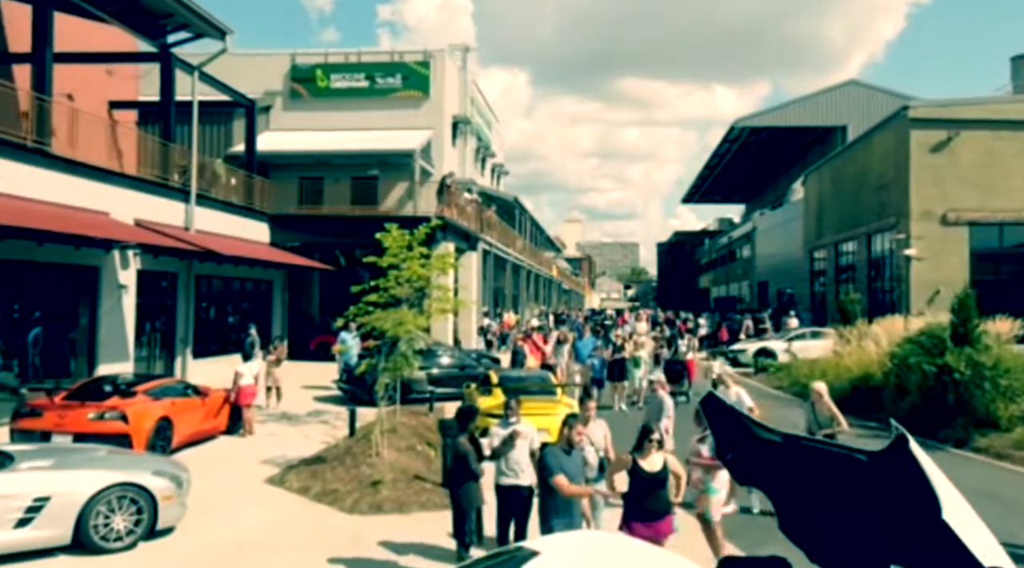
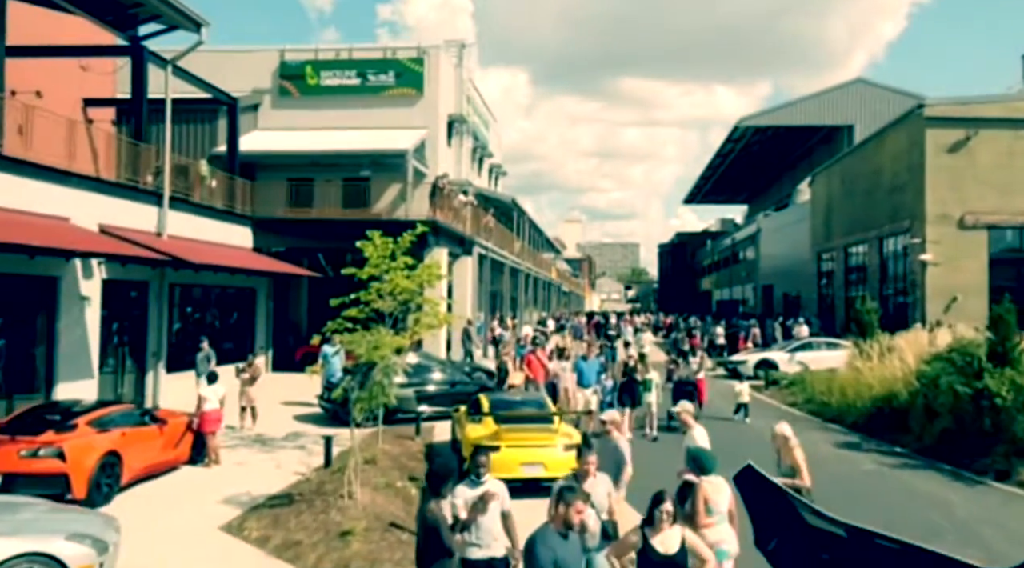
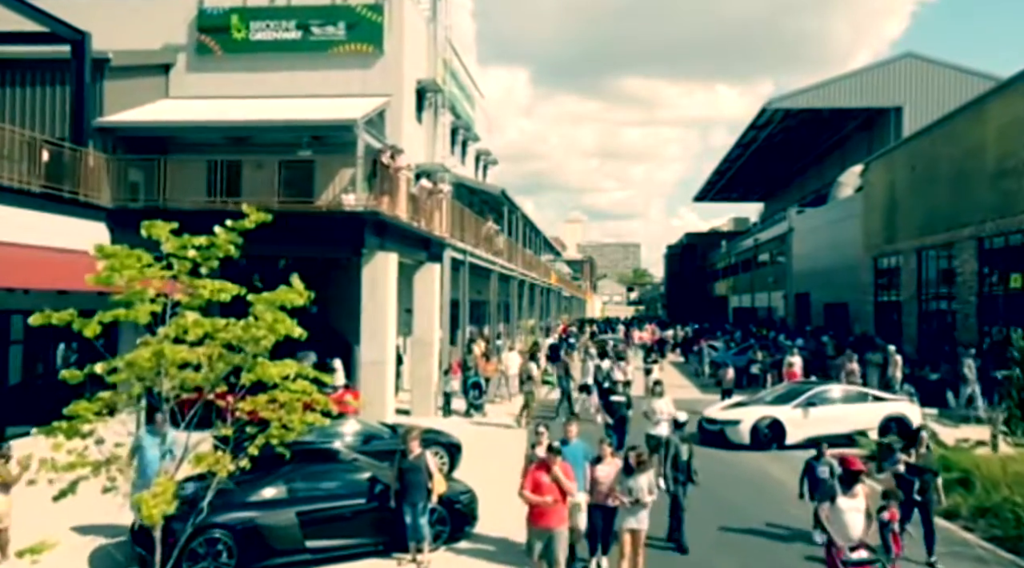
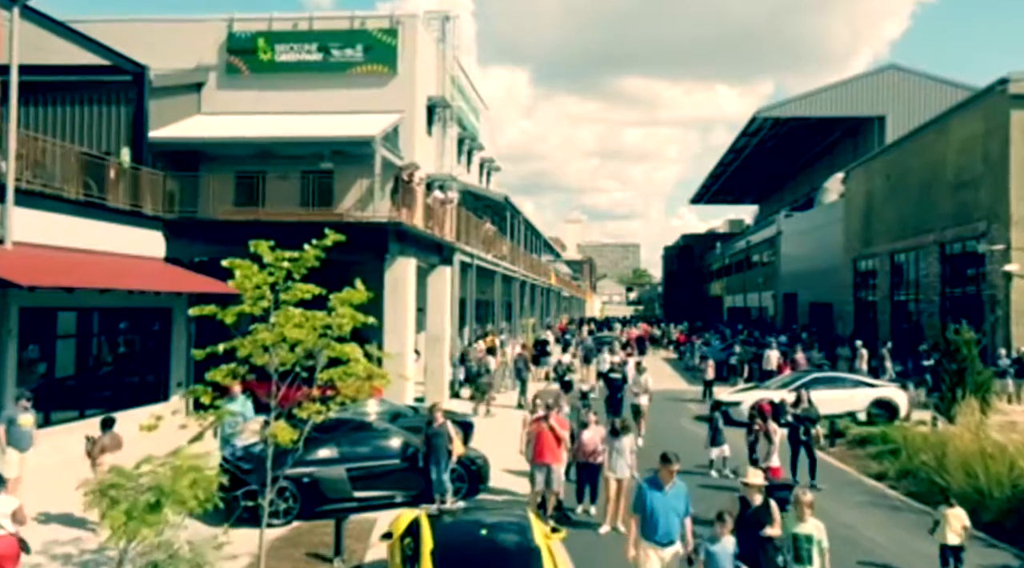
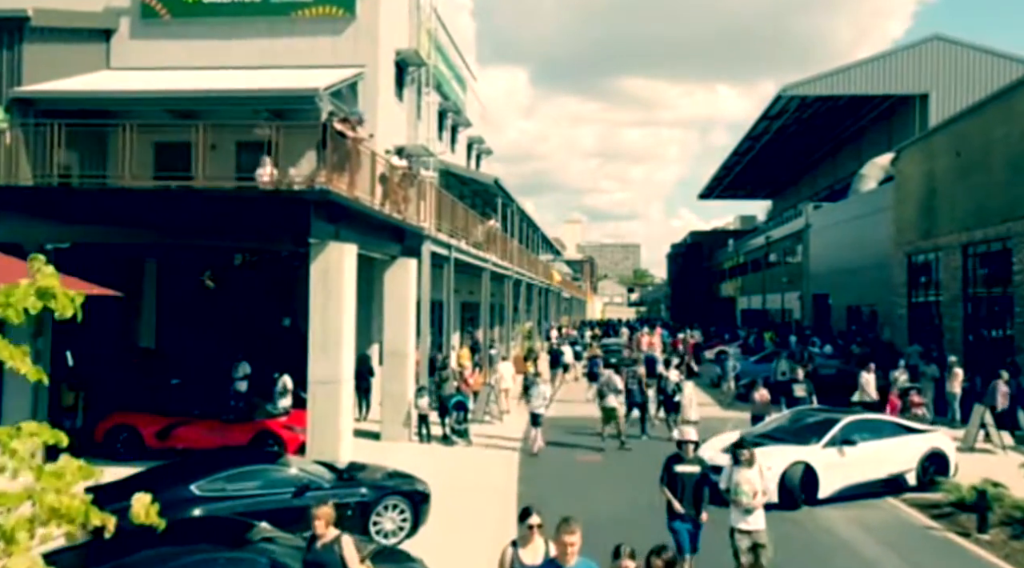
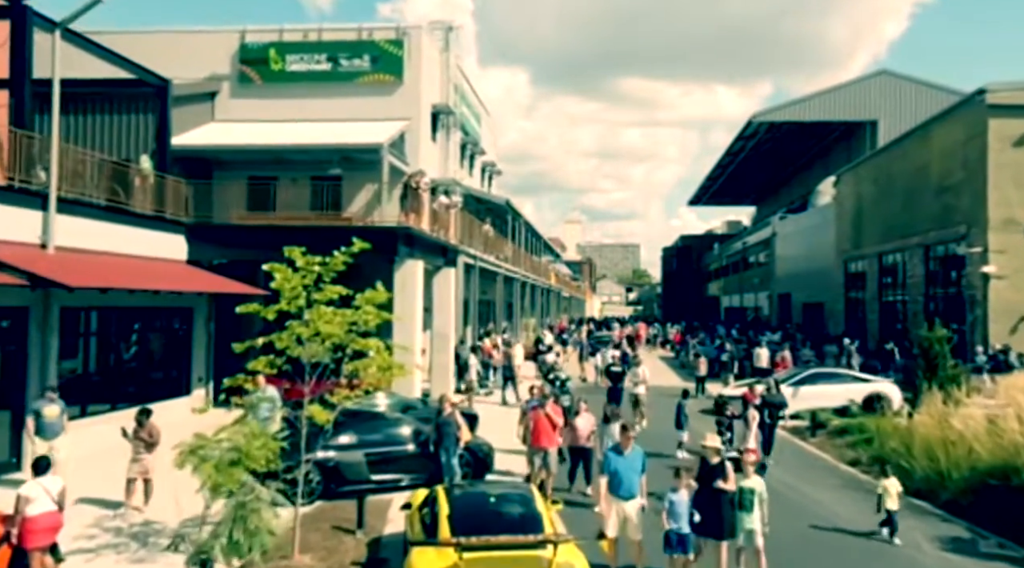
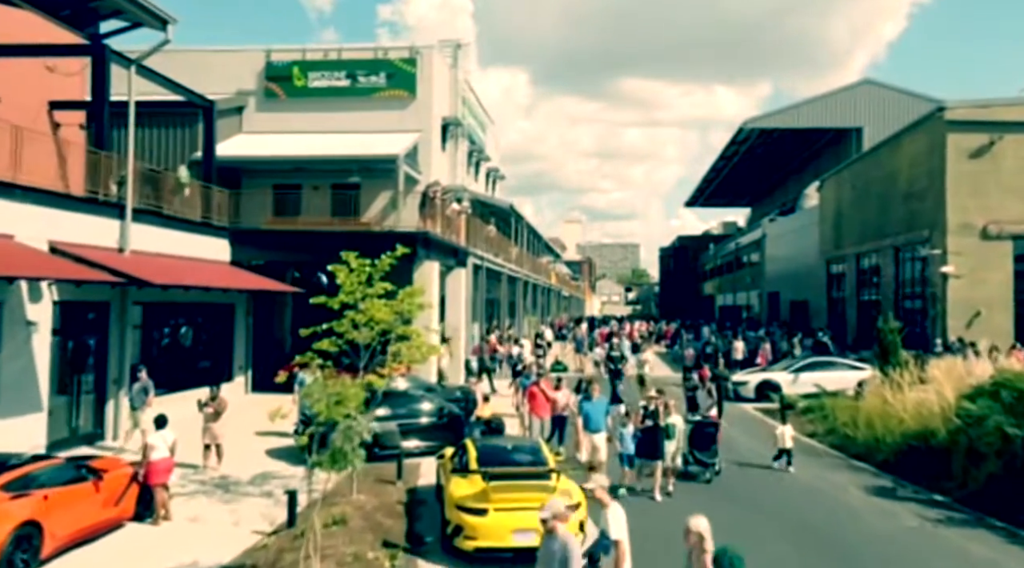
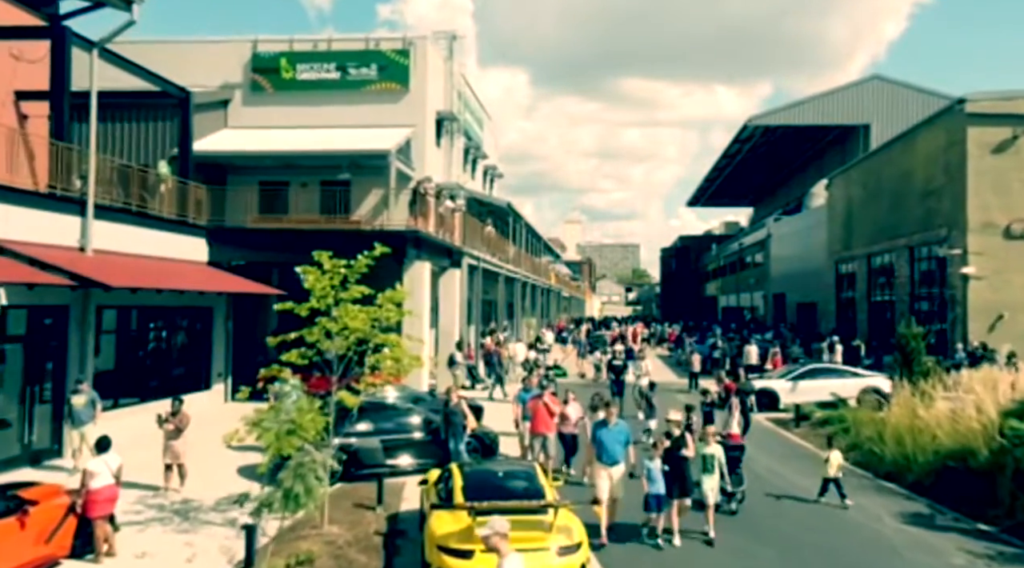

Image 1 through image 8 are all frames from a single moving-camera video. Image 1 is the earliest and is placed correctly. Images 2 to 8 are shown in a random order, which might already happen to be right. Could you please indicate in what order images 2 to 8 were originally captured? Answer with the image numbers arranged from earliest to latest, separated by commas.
2, 7, 8, 6, 4, 3, 5
